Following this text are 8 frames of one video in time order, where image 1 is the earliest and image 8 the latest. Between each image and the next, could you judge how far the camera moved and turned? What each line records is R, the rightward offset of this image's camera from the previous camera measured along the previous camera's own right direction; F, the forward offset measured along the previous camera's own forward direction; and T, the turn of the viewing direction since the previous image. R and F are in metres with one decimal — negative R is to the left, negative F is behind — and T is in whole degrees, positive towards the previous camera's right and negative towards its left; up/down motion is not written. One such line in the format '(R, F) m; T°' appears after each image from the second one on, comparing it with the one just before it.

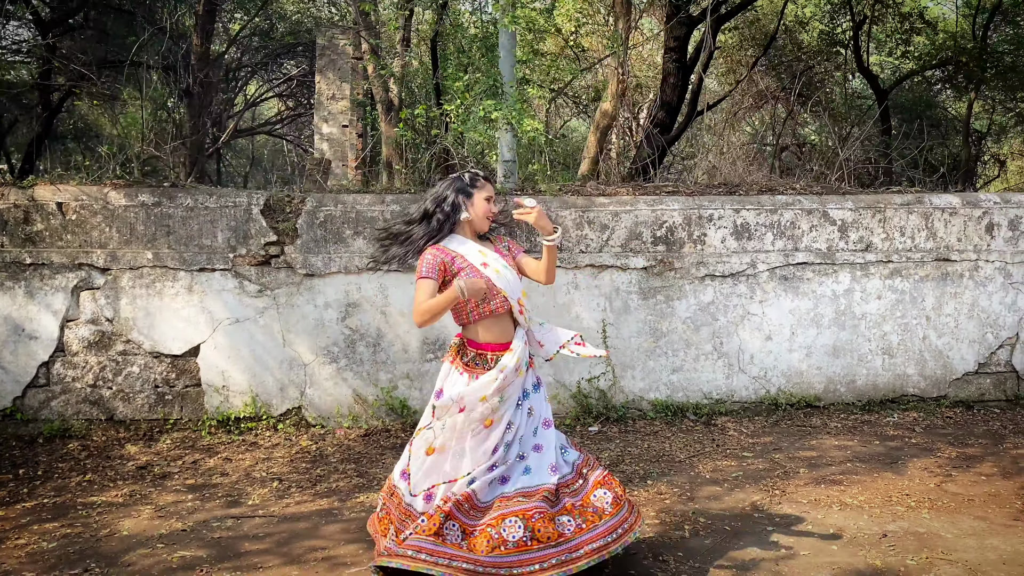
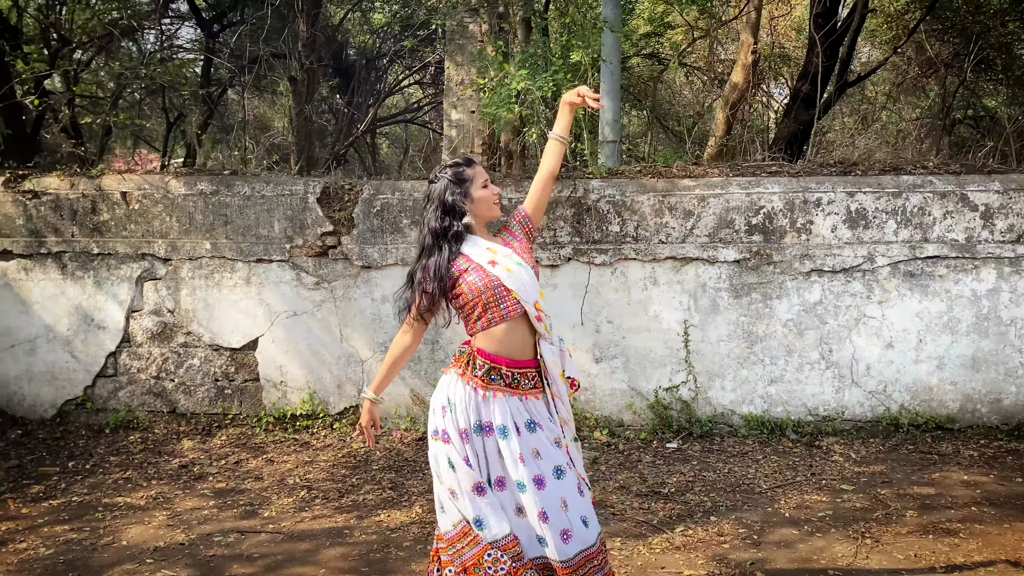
(+0.4, +0.5) m; -11°
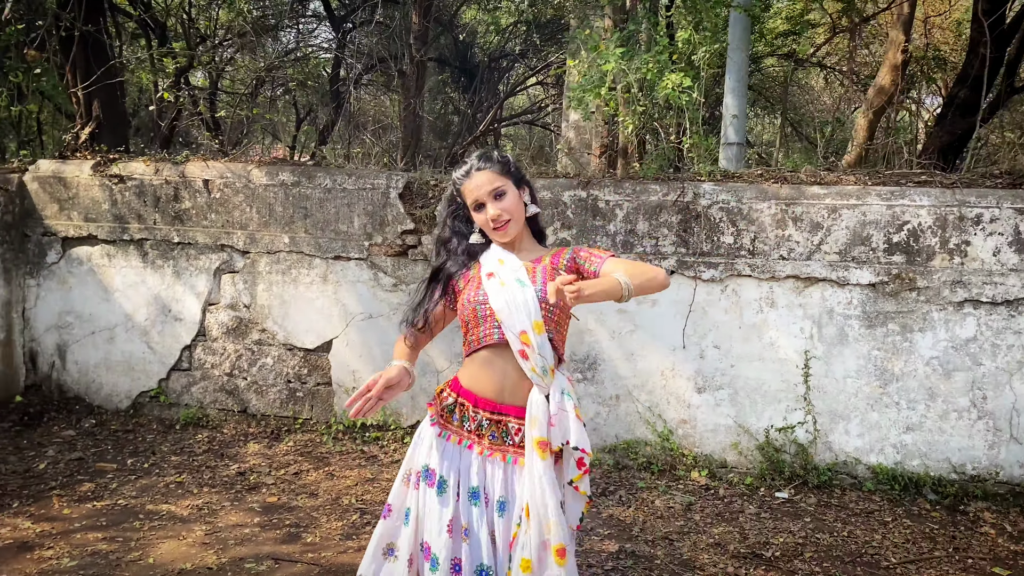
(+0.1, +0.4) m; -8°
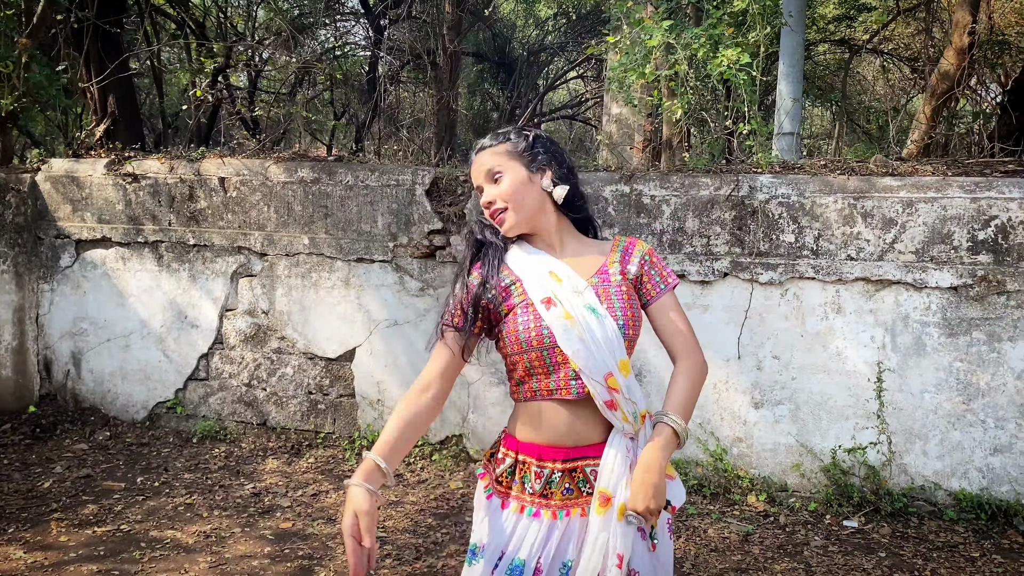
(0.0, +0.3) m; -3°
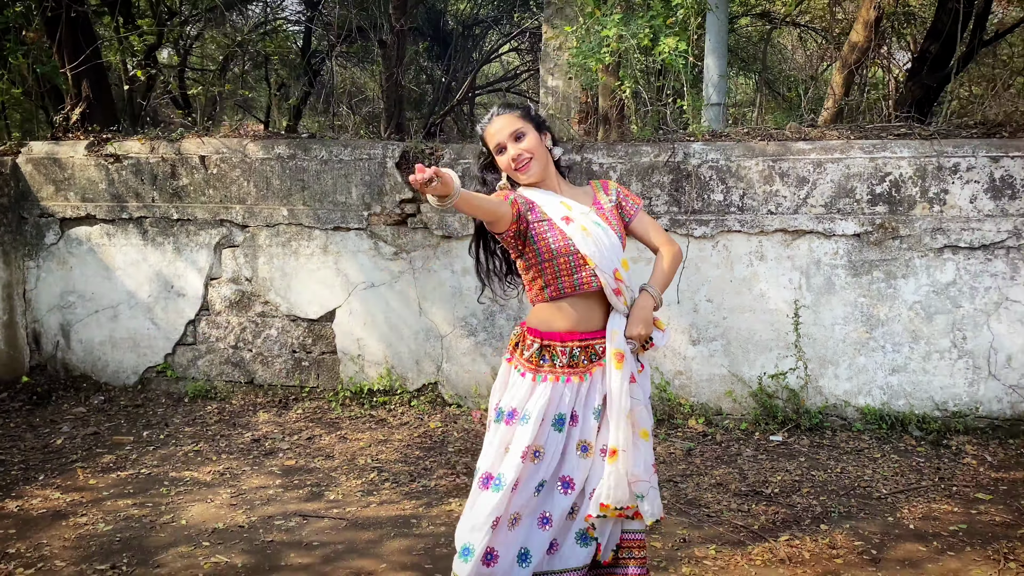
(-0.1, -0.4) m; +4°
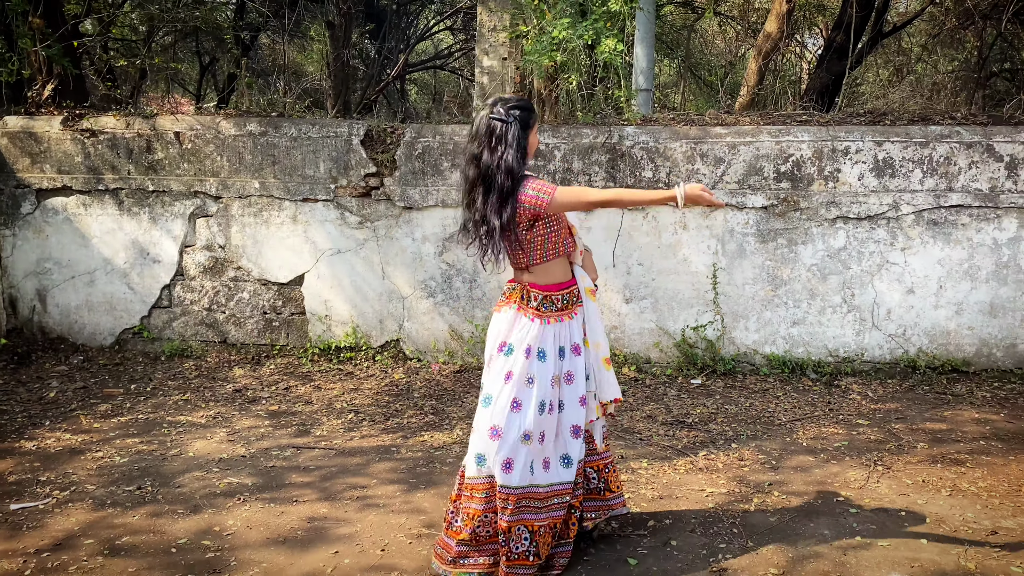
(-0.1, -0.4) m; +5°
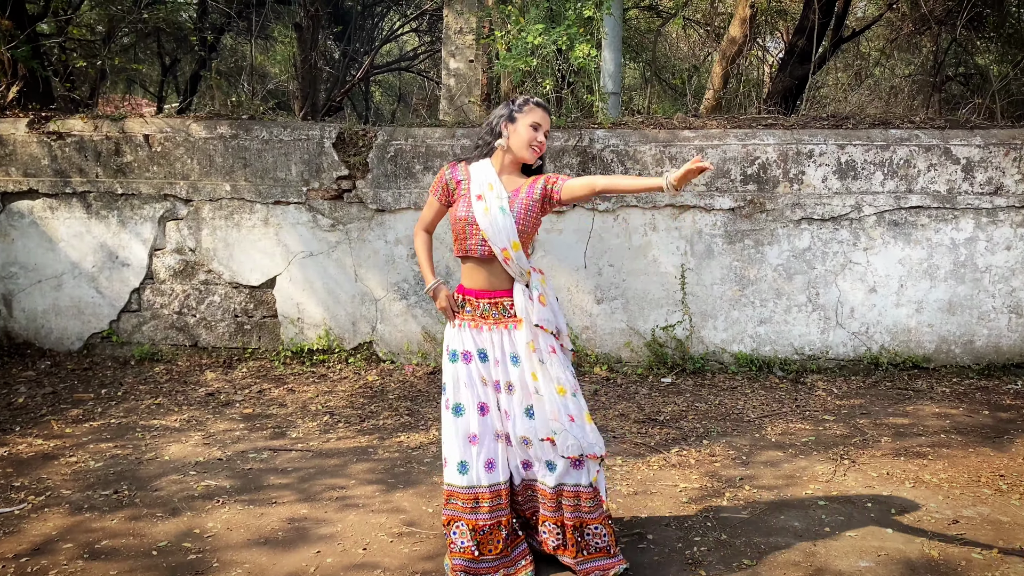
(0.0, 0.0) m; +2°
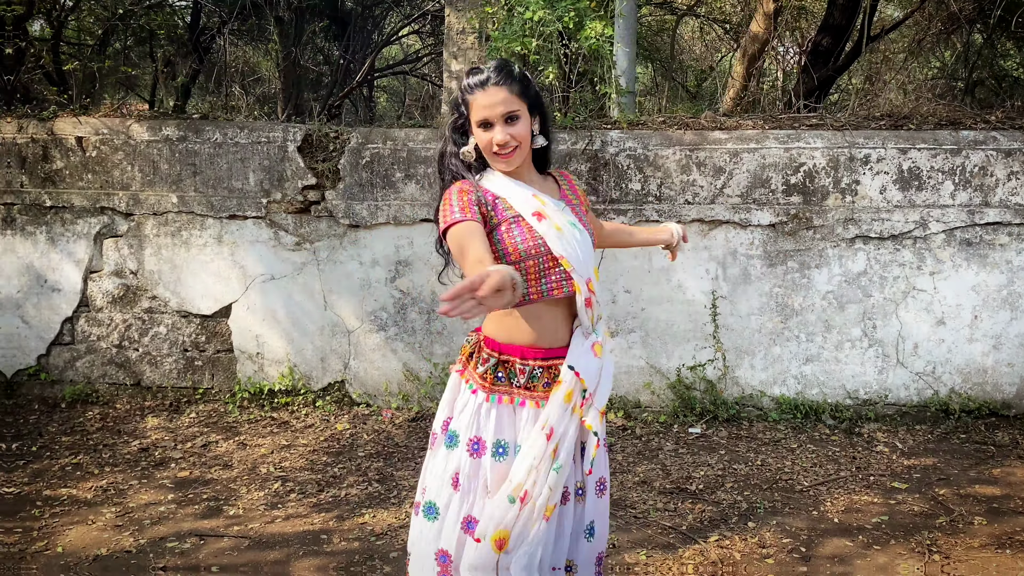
(0.0, +0.6) m; 0°
